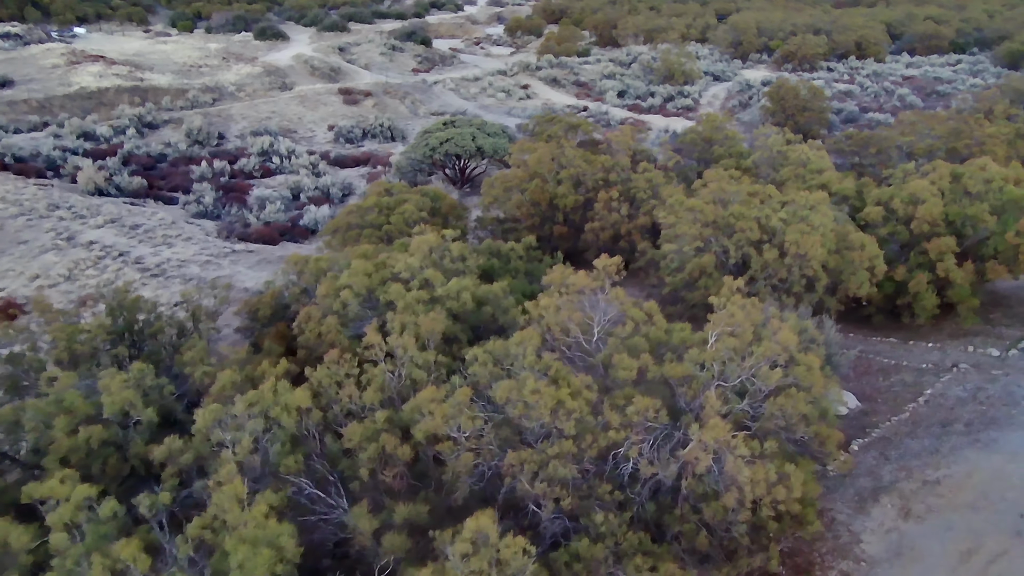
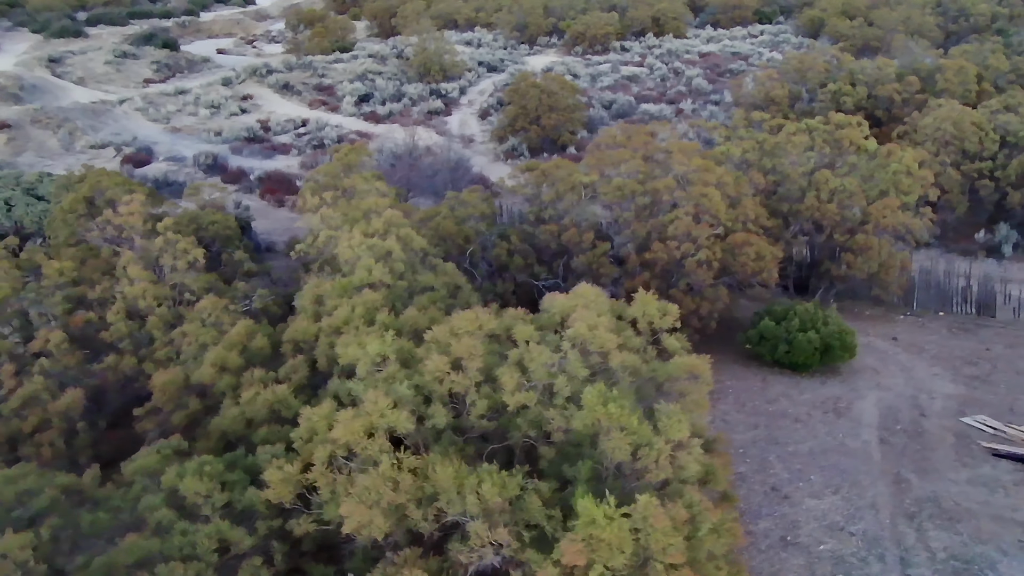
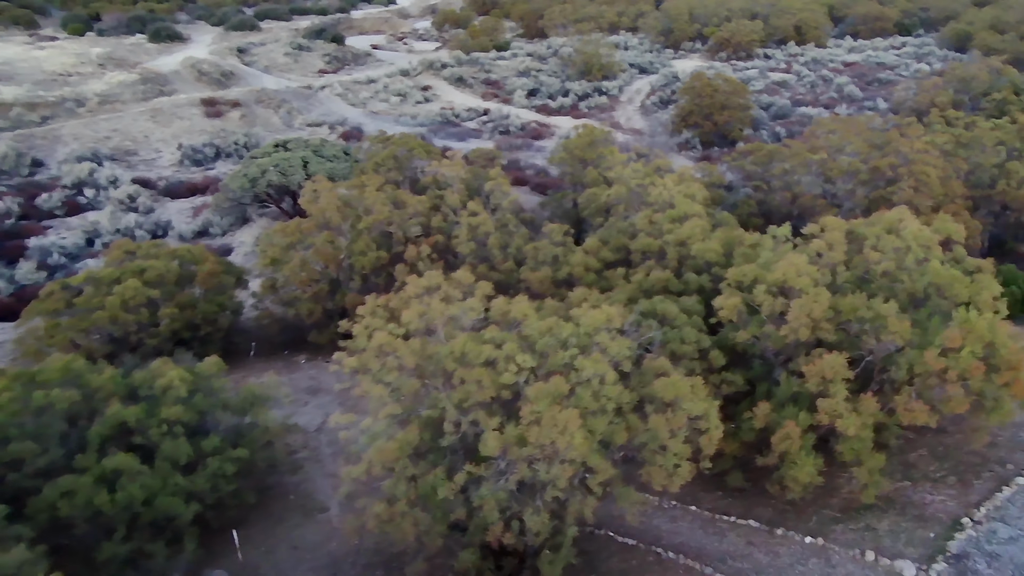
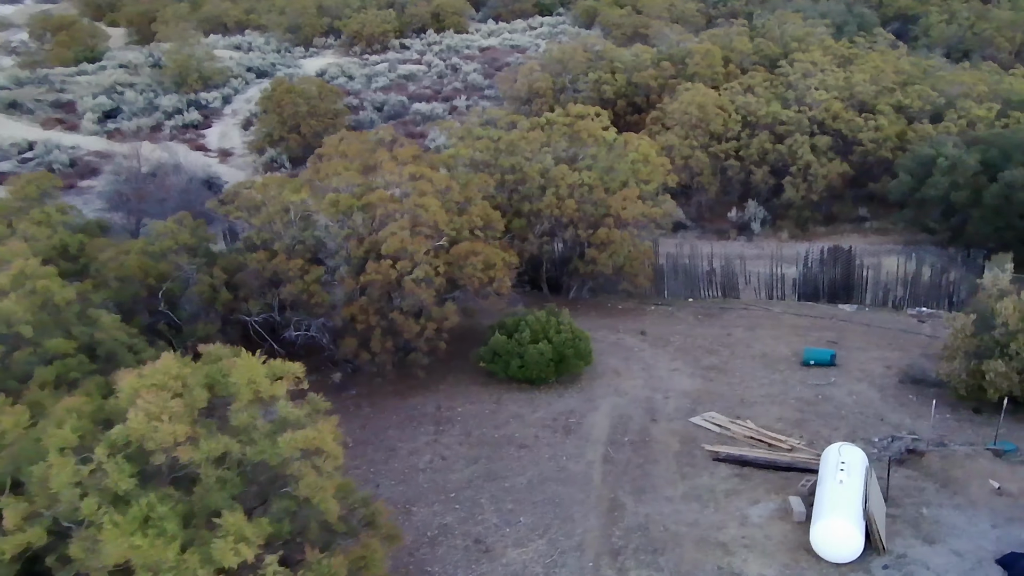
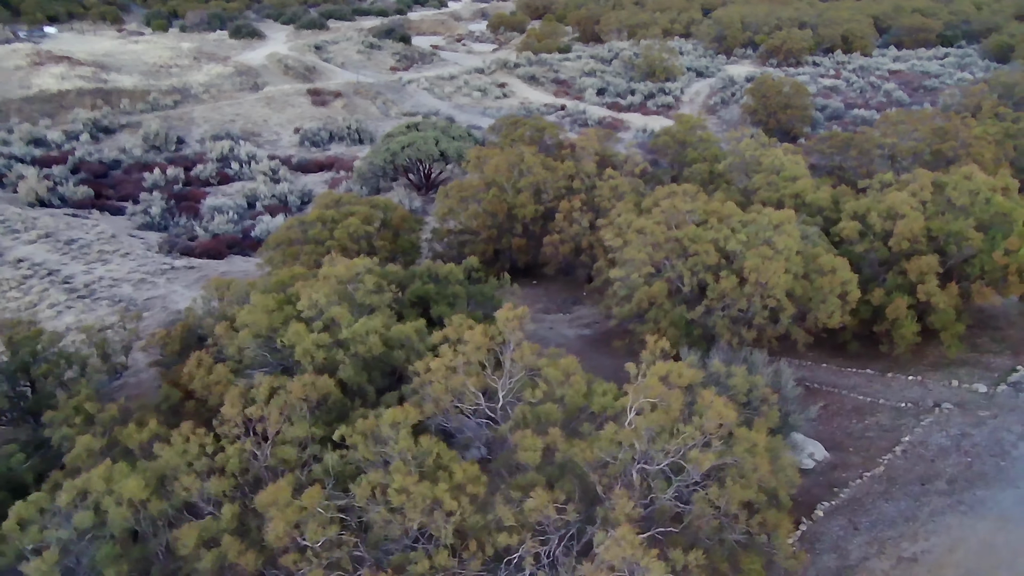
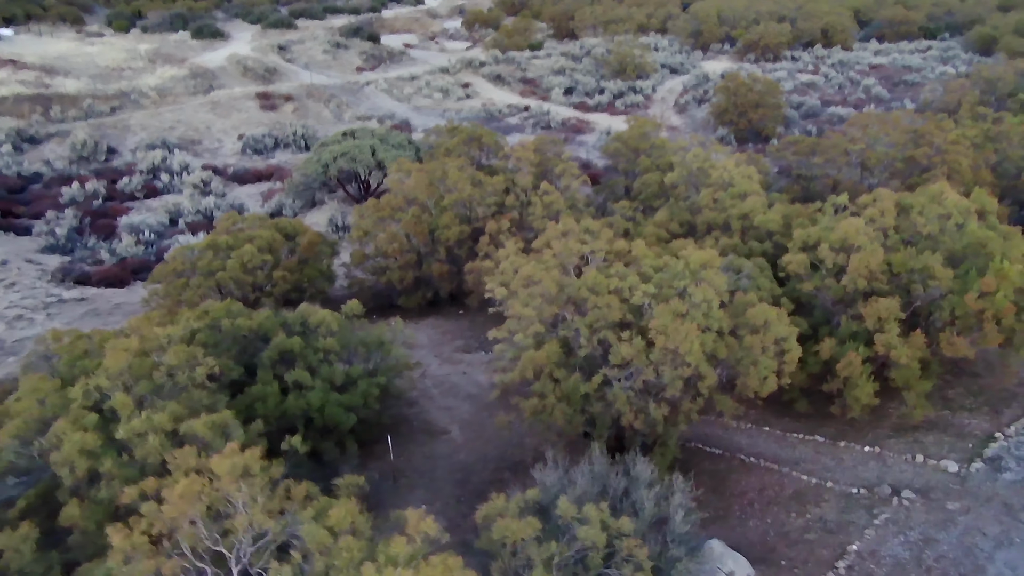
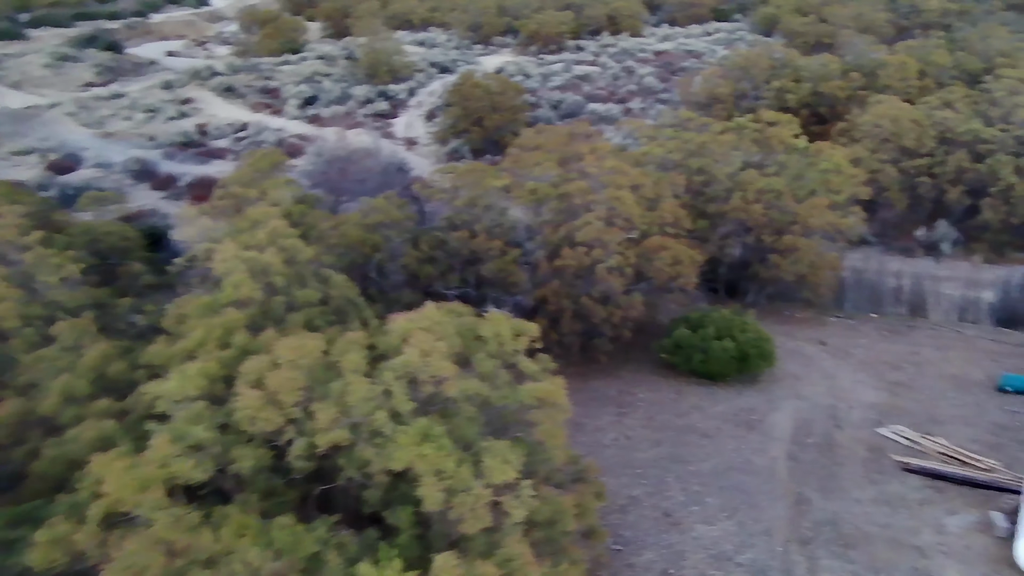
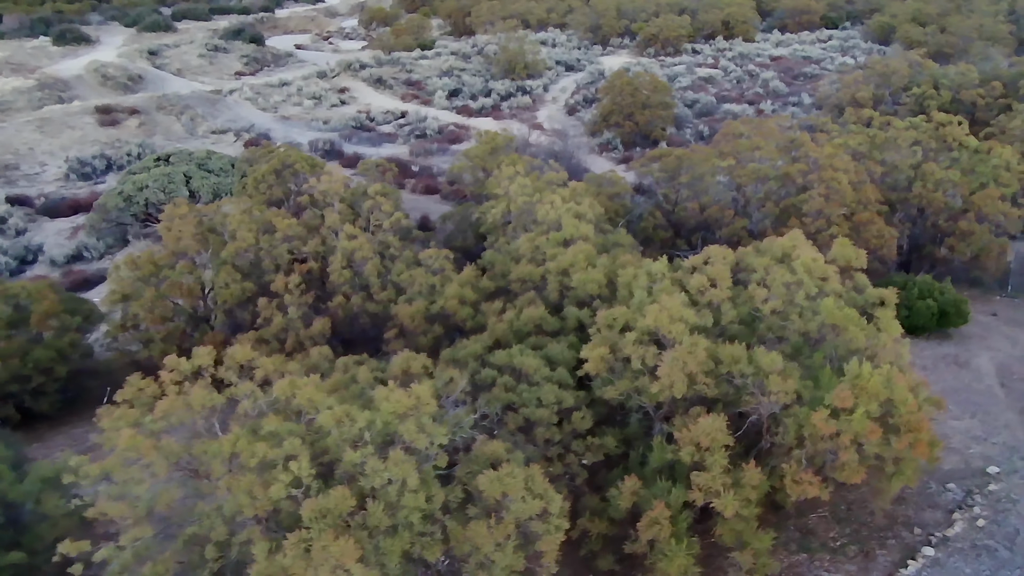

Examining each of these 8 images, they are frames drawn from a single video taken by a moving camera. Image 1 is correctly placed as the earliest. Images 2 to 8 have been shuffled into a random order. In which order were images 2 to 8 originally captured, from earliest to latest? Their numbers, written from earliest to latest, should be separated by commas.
5, 6, 3, 8, 2, 7, 4
